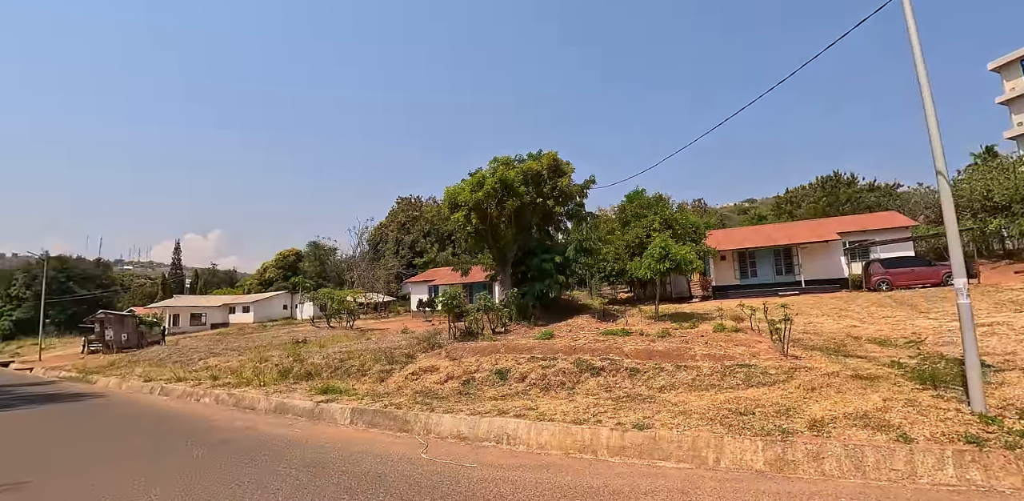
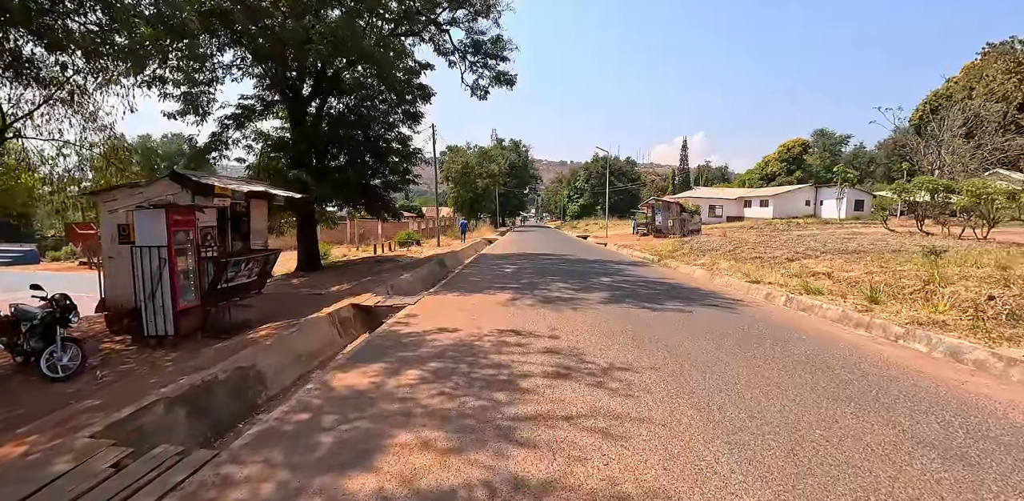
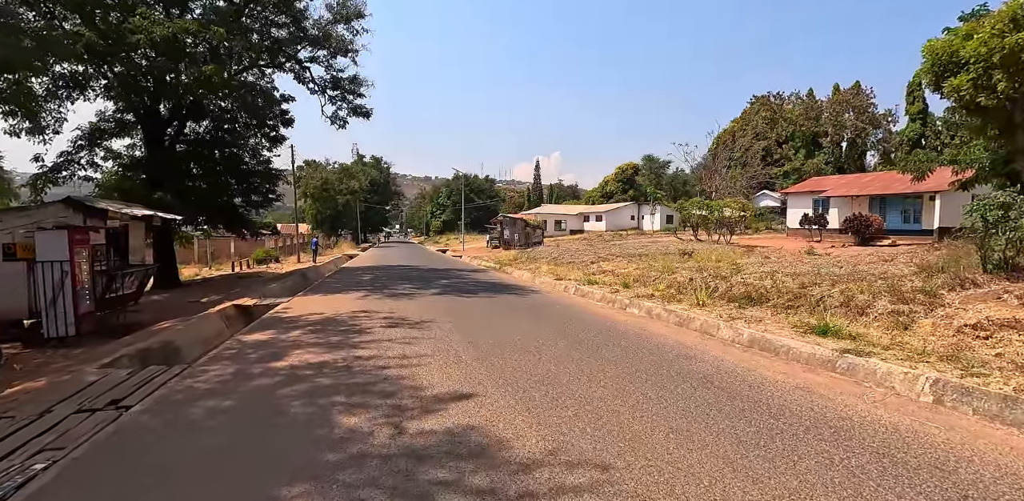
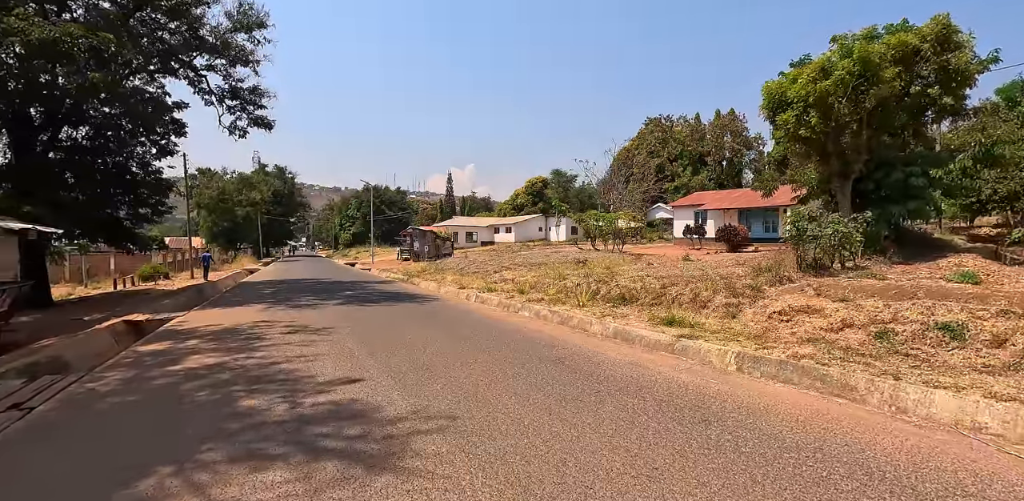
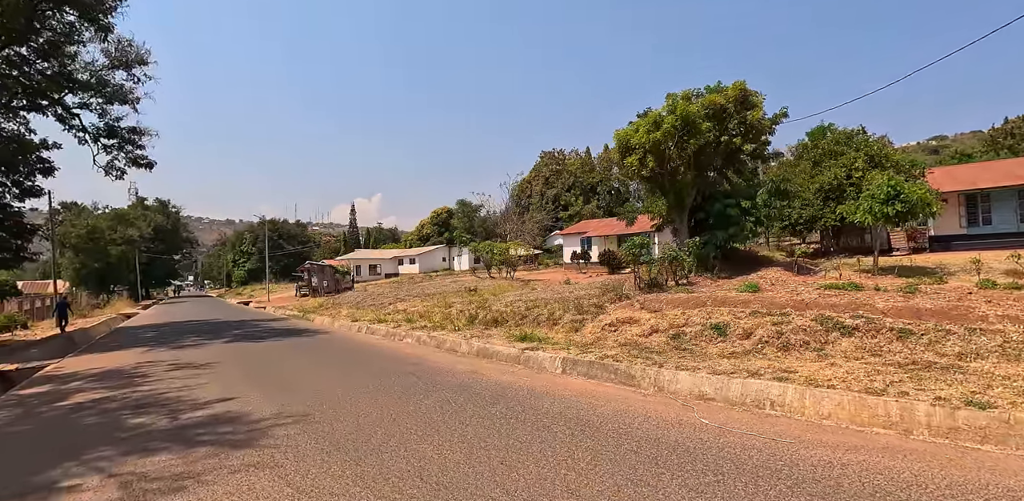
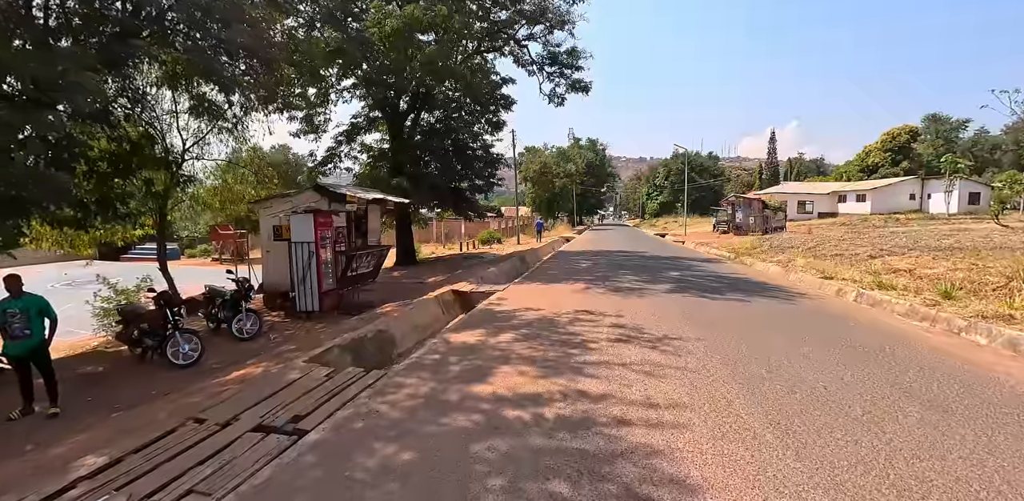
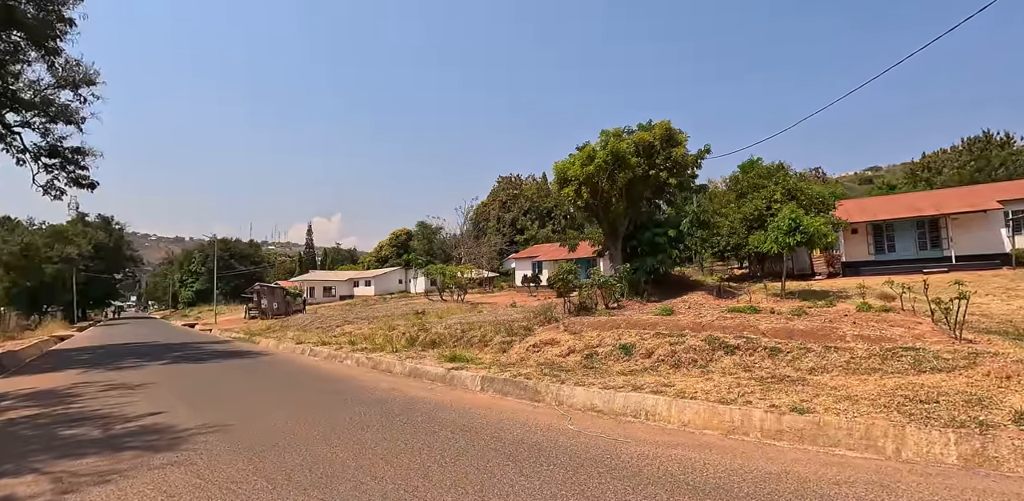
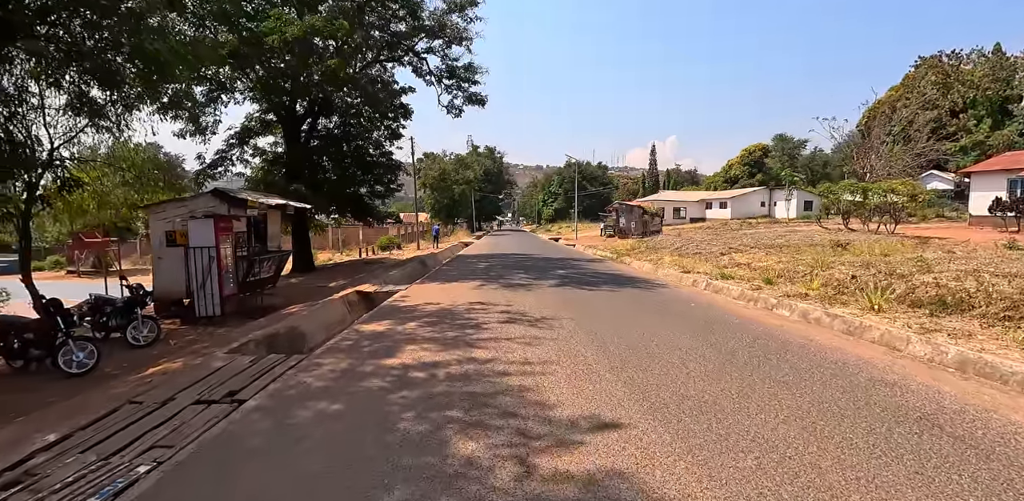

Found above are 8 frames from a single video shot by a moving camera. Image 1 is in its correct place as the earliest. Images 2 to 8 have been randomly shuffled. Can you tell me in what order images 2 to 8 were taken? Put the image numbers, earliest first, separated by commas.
7, 5, 4, 3, 8, 6, 2
